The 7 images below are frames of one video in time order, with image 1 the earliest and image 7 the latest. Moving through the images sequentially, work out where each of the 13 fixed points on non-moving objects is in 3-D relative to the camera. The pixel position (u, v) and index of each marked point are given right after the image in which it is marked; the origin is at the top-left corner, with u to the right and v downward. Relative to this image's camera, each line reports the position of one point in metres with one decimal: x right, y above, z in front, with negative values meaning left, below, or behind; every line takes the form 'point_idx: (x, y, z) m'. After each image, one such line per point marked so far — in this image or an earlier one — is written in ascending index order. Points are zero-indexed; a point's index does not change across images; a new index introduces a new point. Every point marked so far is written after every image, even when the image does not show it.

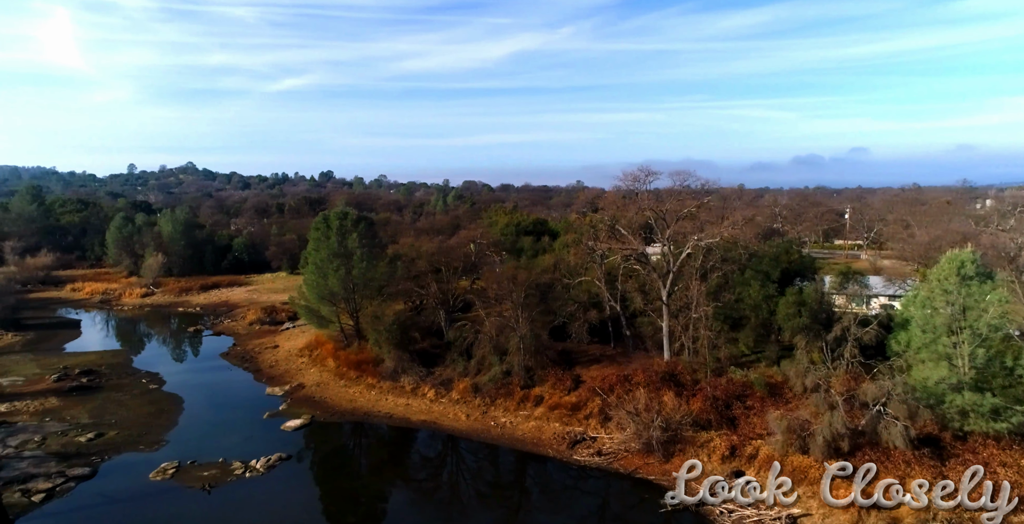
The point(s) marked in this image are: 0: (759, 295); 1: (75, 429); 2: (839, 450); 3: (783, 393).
0: (+7.9, -1.0, +19.9) m
1: (-13.7, -5.2, +19.5) m
2: (+8.2, -4.7, +15.6) m
3: (+8.2, -4.0, +18.8) m
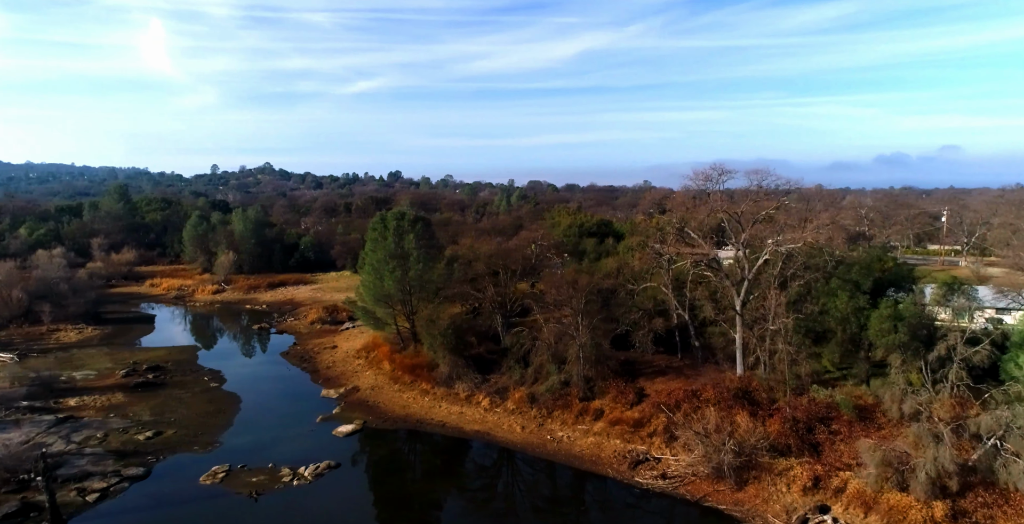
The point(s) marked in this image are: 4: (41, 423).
0: (+9.6, -1.3, +17.9) m
1: (-12.0, -5.2, +19.7) m
2: (+9.4, -4.9, +13.6) m
3: (+9.8, -4.2, +16.8) m
4: (-14.3, -4.9, +18.9) m
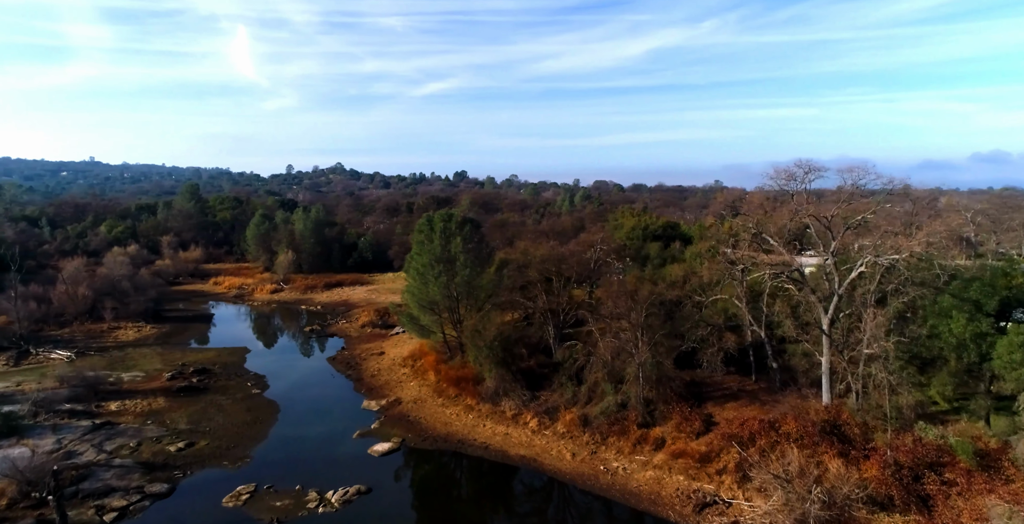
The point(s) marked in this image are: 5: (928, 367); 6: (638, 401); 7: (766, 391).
0: (+10.9, -1.6, +14.9) m
1: (-10.5, -5.3, +19.0) m
2: (+10.2, -5.3, +10.7) m
3: (+10.8, -4.6, +13.8) m
4: (-12.9, -4.9, +18.4) m
5: (+10.8, -2.7, +16.1) m
6: (+3.8, -4.2, +18.6) m
7: (+7.8, -4.0, +19.2) m
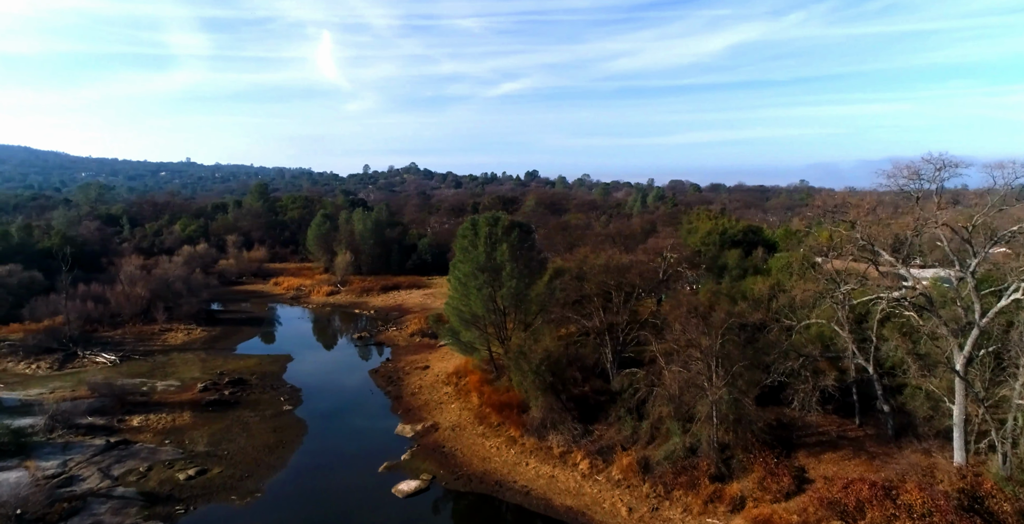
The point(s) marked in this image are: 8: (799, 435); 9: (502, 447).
0: (+11.6, -2.2, +10.9) m
1: (-9.2, -5.5, +17.4) m
2: (+10.3, -5.8, +6.7) m
3: (+11.4, -5.1, +9.8) m
4: (-11.7, -5.1, +17.1) m
5: (+11.6, -3.2, +12.0) m
6: (+4.9, -4.6, +15.3) m
7: (+9.0, -4.5, +15.5) m
8: (+7.5, -4.5, +16.1) m
9: (-0.3, -5.4, +18.2) m
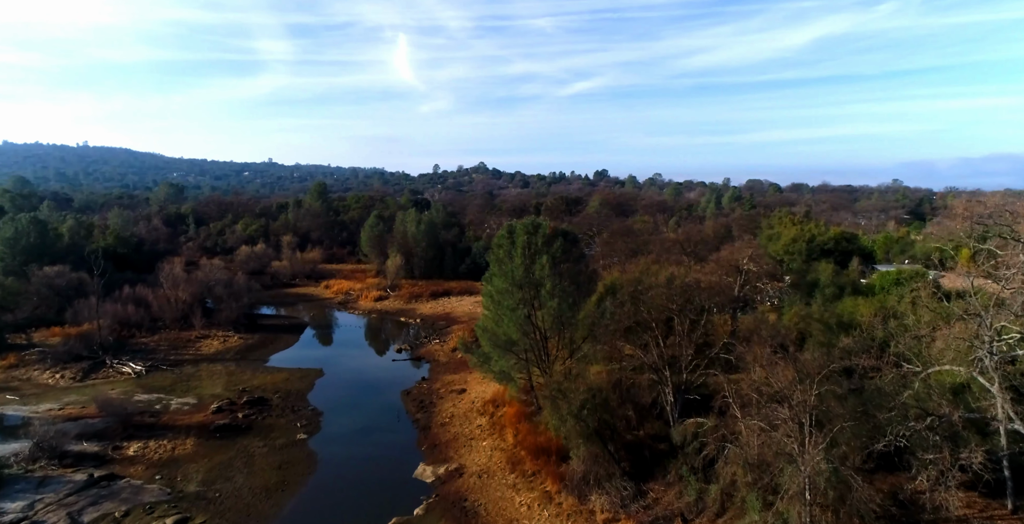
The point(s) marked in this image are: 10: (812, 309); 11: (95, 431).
0: (+11.6, -2.8, +6.4) m
1: (-8.4, -5.8, +15.2) m
2: (+9.9, -6.4, +2.4) m
3: (+11.2, -5.7, +5.3) m
4: (-10.9, -5.4, +15.1) m
5: (+11.7, -3.8, +7.6) m
6: (+5.4, -5.1, +11.6) m
7: (+9.5, -5.0, +11.2) m
8: (+8.0, -5.1, +12.1) m
9: (+0.6, -5.9, +15.0) m
10: (+9.5, -1.5, +19.7) m
11: (-12.4, -5.0, +18.5) m
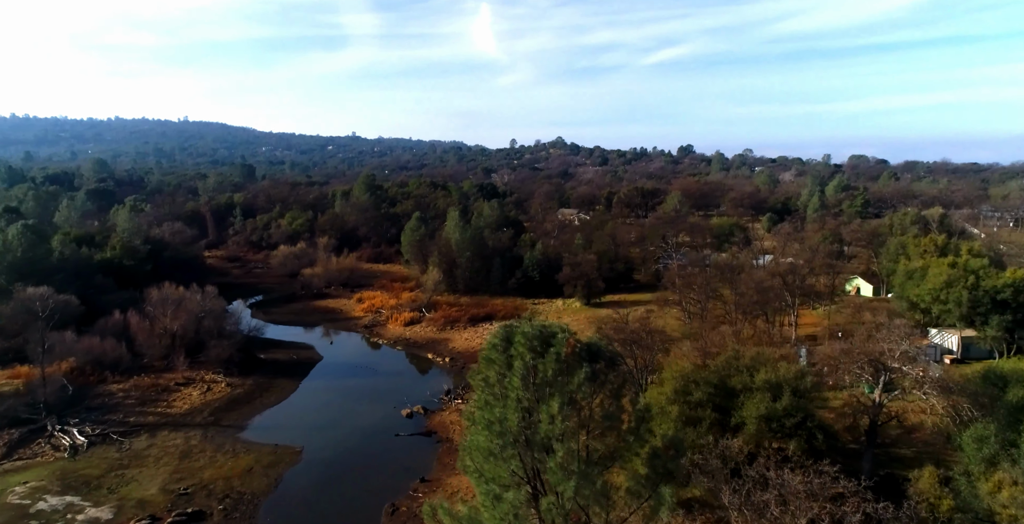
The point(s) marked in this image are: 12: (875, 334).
0: (+9.9, -5.8, -1.9) m
1: (-8.8, -8.0, +9.4) m
2: (+7.6, -9.6, -5.5) m
3: (+9.4, -8.8, -2.8) m
4: (-11.3, -7.6, +9.7) m
5: (+10.2, -6.8, -0.8) m
6: (+4.4, -7.8, +4.1) m
7: (+8.5, -7.8, +3.2) m
8: (+7.1, -7.8, +4.2) m
9: (0.0, -8.3, +8.1) m
10: (+9.6, -3.9, +11.5) m
11: (-12.3, -7.0, +13.2) m
12: (+10.0, -2.0, +17.1) m
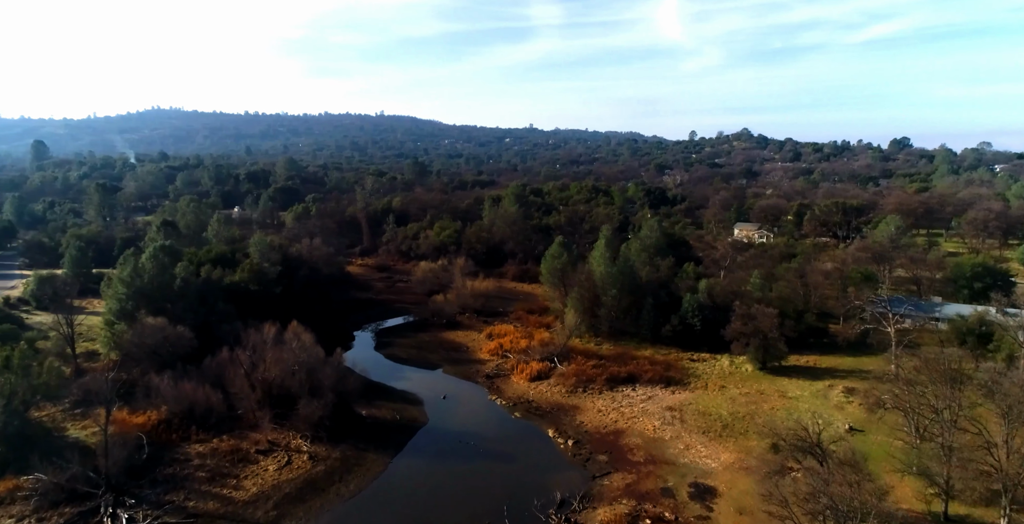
0: (+6.0, -9.1, -10.4) m
1: (-9.0, -10.3, +5.6) m
2: (+2.7, -12.8, -13.2) m
3: (+5.1, -12.1, -11.1) m
4: (-11.3, -9.7, +6.5) m
5: (+6.5, -10.2, -9.4) m
6: (+2.3, -10.8, -3.1) m
7: (+5.9, -11.0, -5.0) m
8: (+4.9, -10.9, -3.7) m
9: (-0.9, -11.1, +2.0) m
10: (+9.4, -7.1, +2.5) m
11: (-11.4, -9.1, +10.1) m
12: (+11.4, -5.2, +7.8) m
